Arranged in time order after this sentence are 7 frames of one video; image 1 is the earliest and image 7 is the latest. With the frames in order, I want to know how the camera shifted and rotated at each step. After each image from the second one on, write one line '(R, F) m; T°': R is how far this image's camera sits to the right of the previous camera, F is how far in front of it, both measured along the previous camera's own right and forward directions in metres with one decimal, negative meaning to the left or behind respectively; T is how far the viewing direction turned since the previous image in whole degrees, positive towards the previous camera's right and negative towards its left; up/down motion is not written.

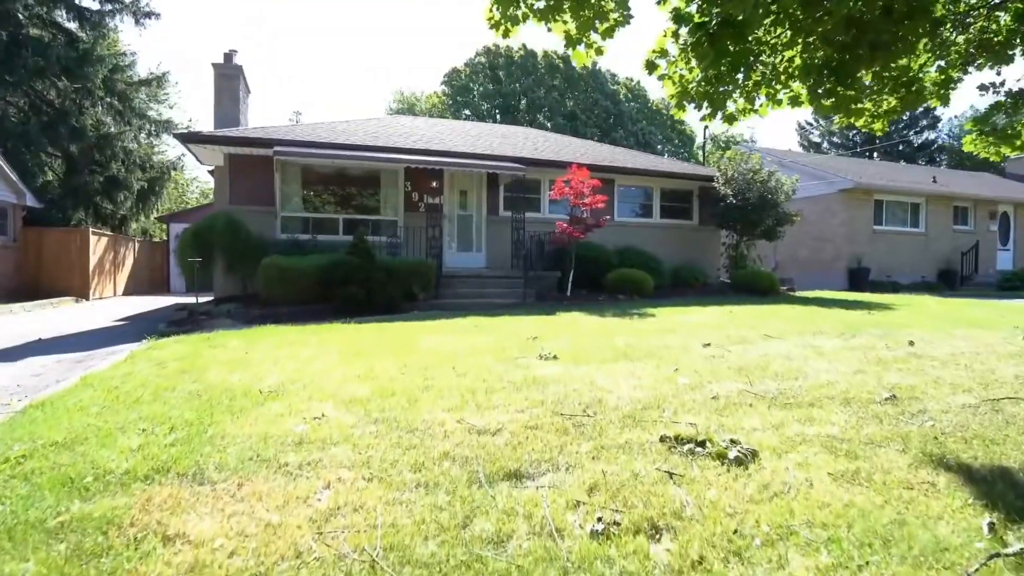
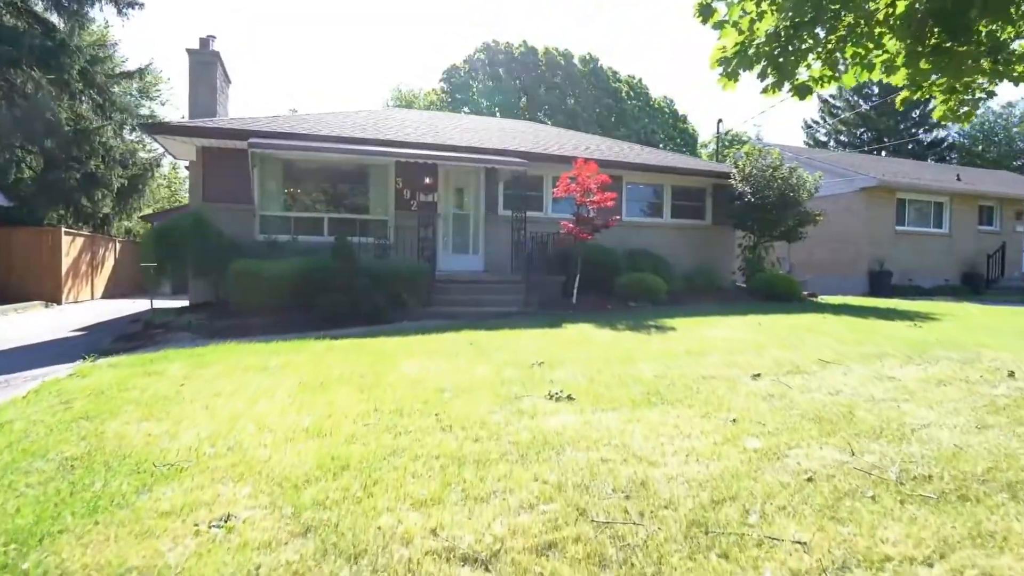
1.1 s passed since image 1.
(0.0, +1.3) m; 0°
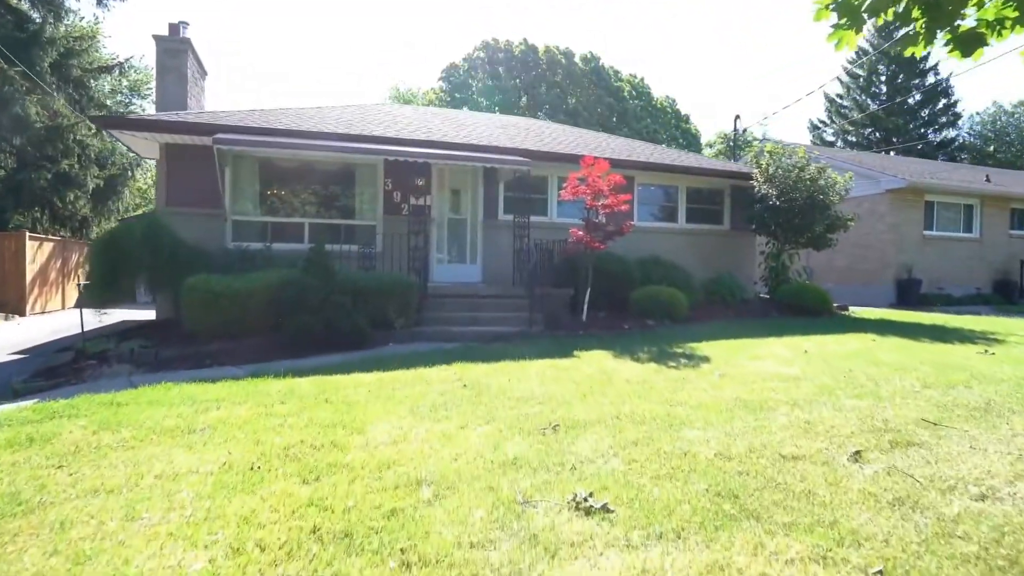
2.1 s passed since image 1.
(0.0, +1.4) m; 0°
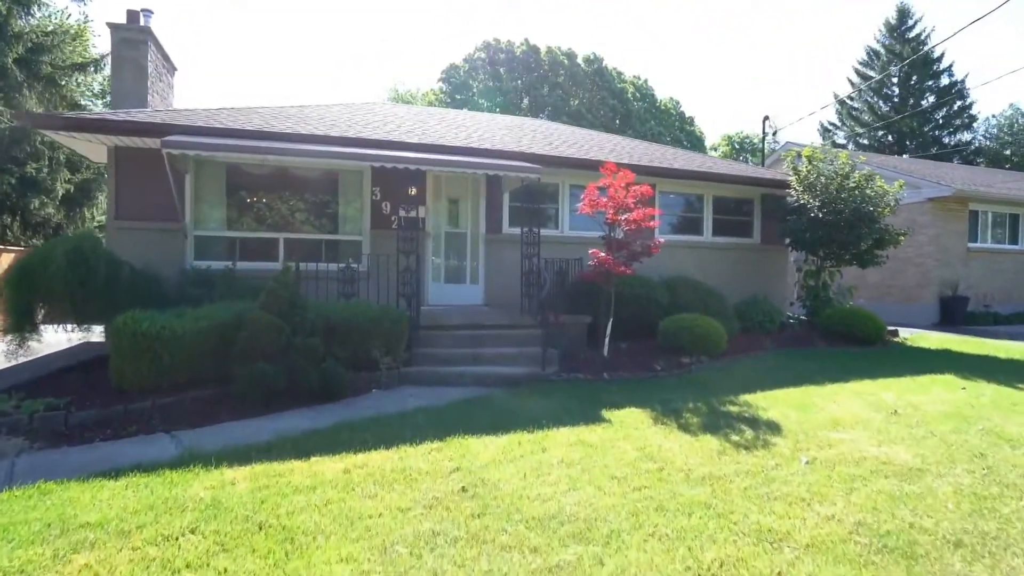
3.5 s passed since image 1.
(-0.1, +1.7) m; 0°
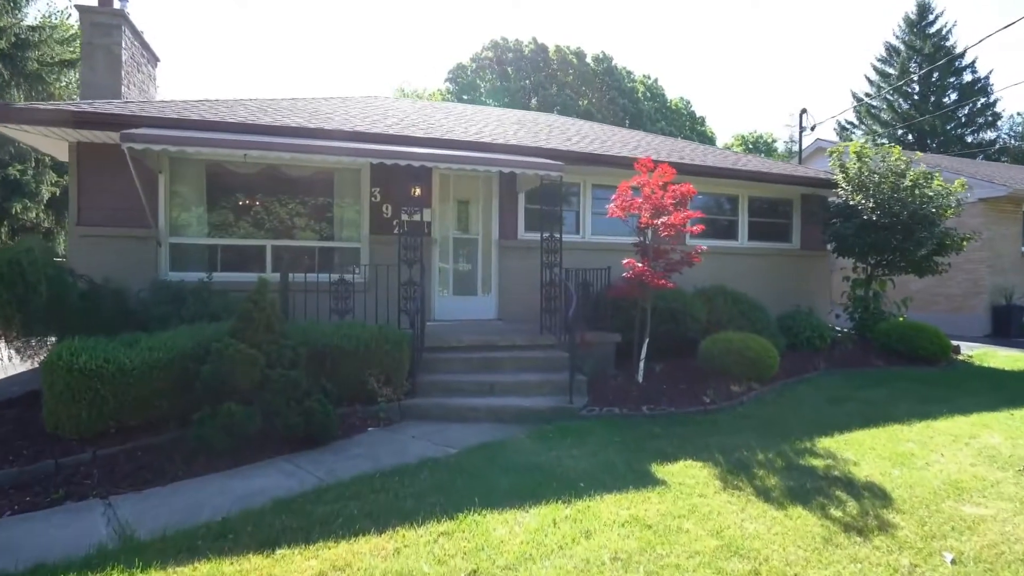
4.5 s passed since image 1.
(-0.2, +1.3) m; -1°
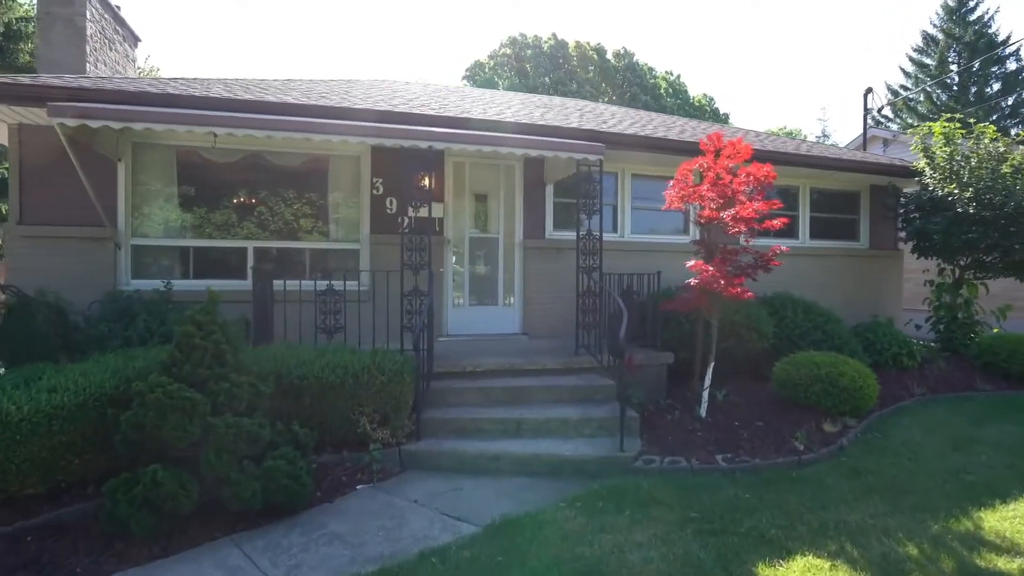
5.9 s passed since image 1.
(-0.1, +1.6) m; -2°
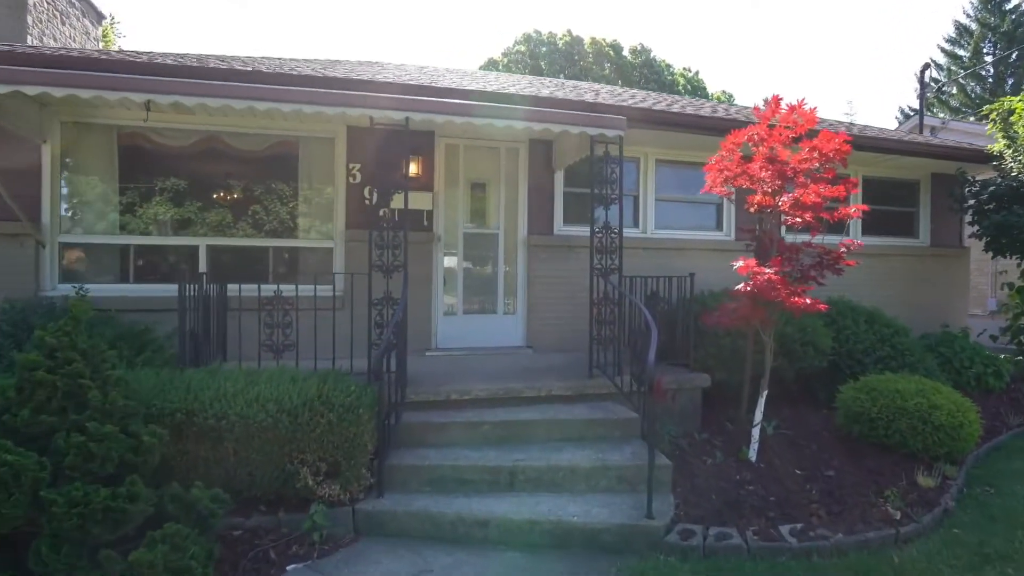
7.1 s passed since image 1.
(+0.2, +1.4) m; -2°
